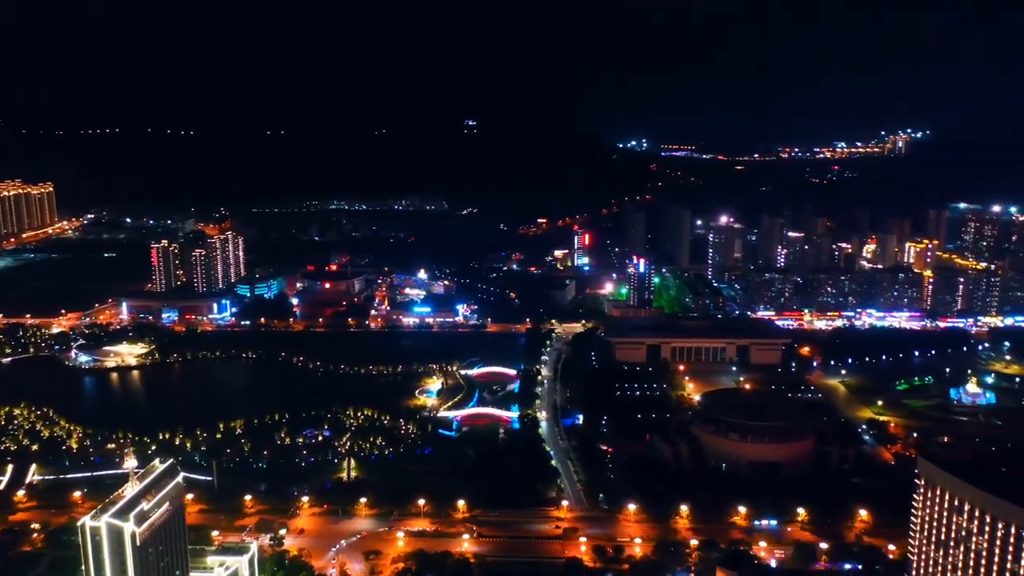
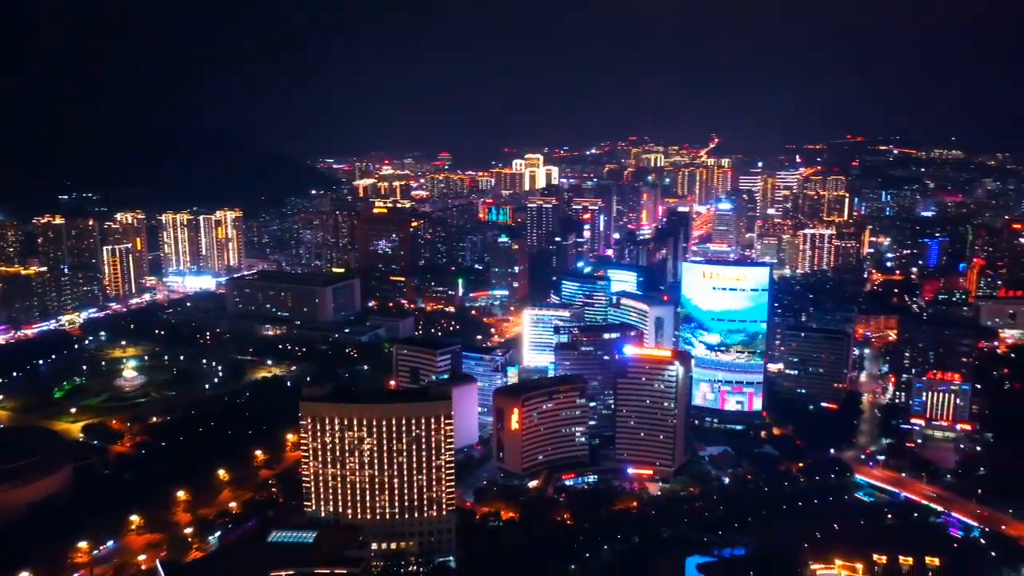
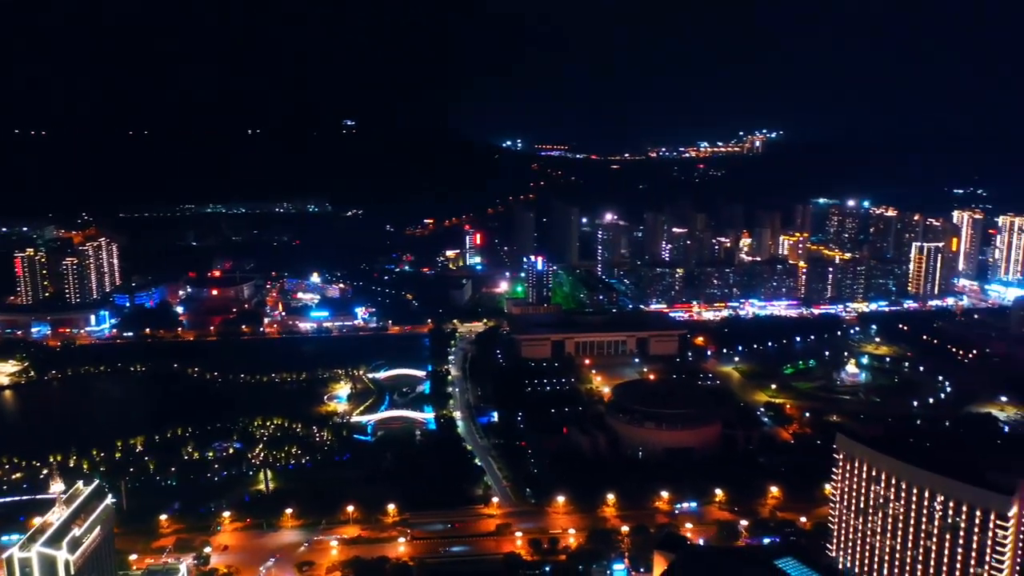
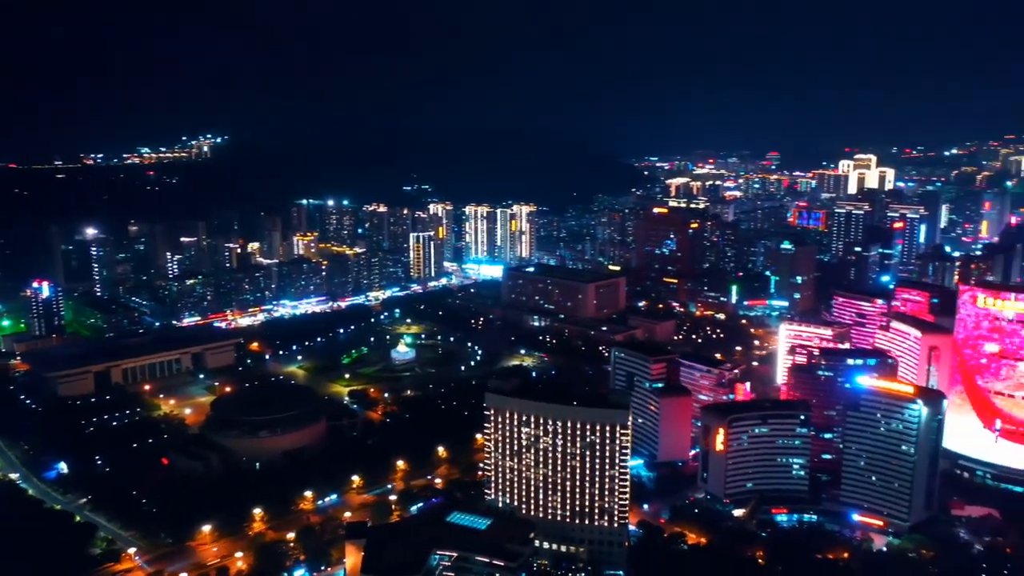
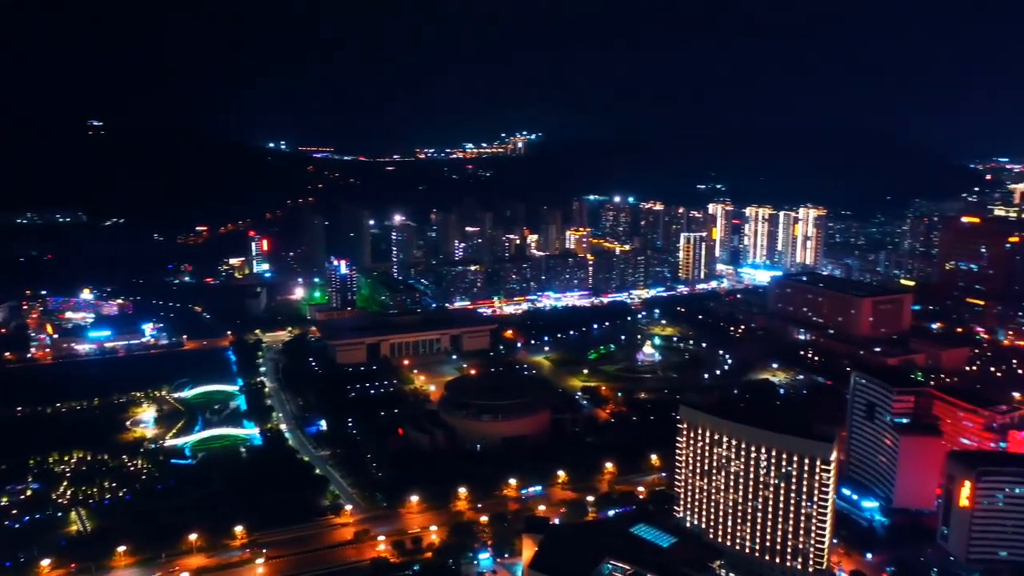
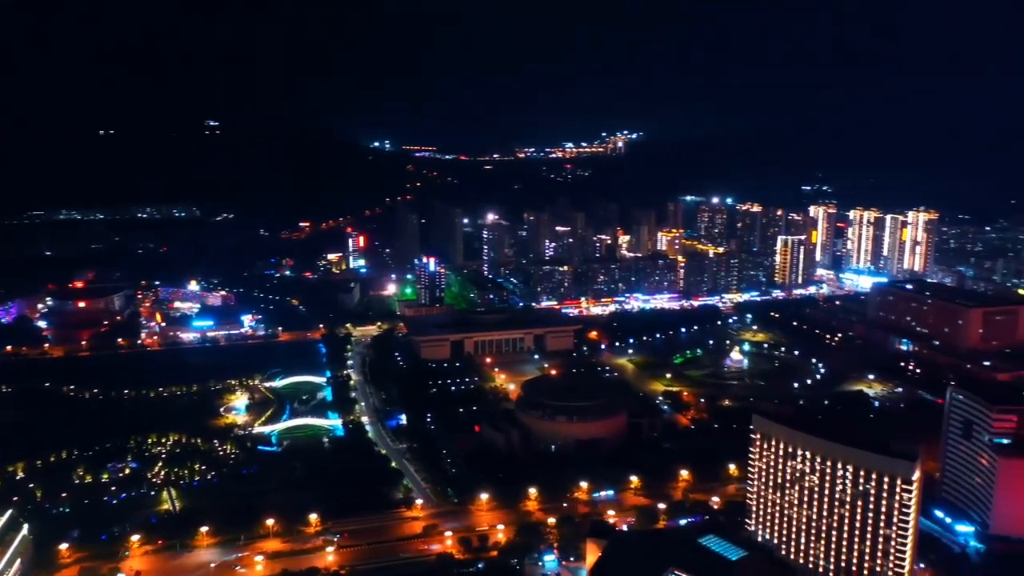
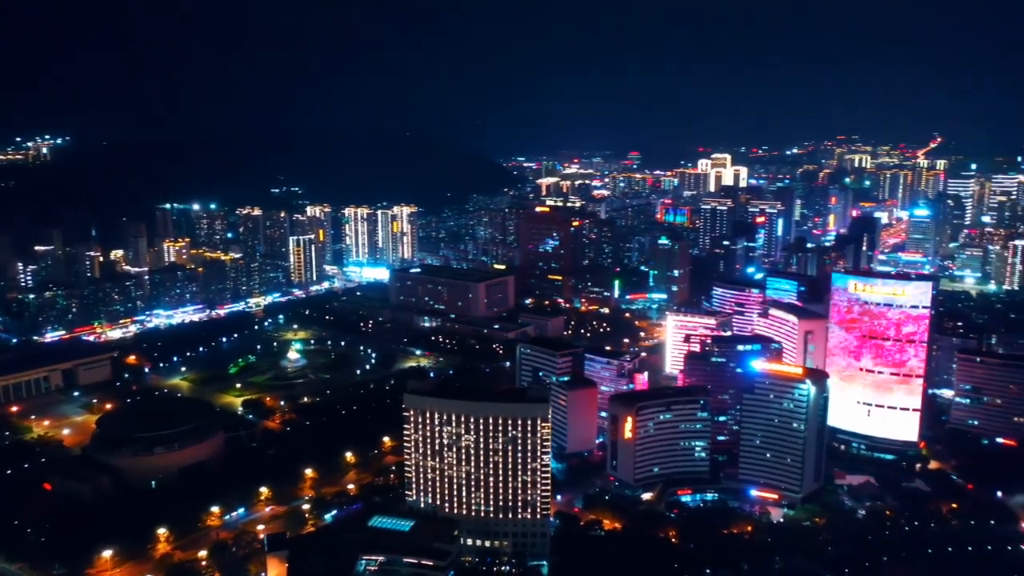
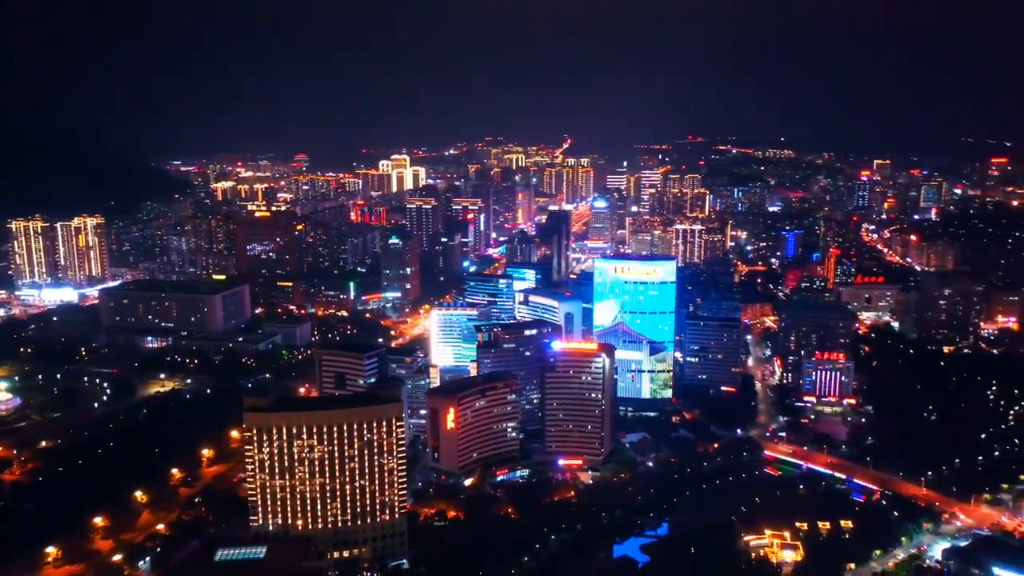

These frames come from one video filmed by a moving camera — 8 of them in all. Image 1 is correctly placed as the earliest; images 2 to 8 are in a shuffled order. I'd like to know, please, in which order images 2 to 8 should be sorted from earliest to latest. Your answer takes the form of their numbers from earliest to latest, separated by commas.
3, 6, 5, 4, 7, 2, 8
